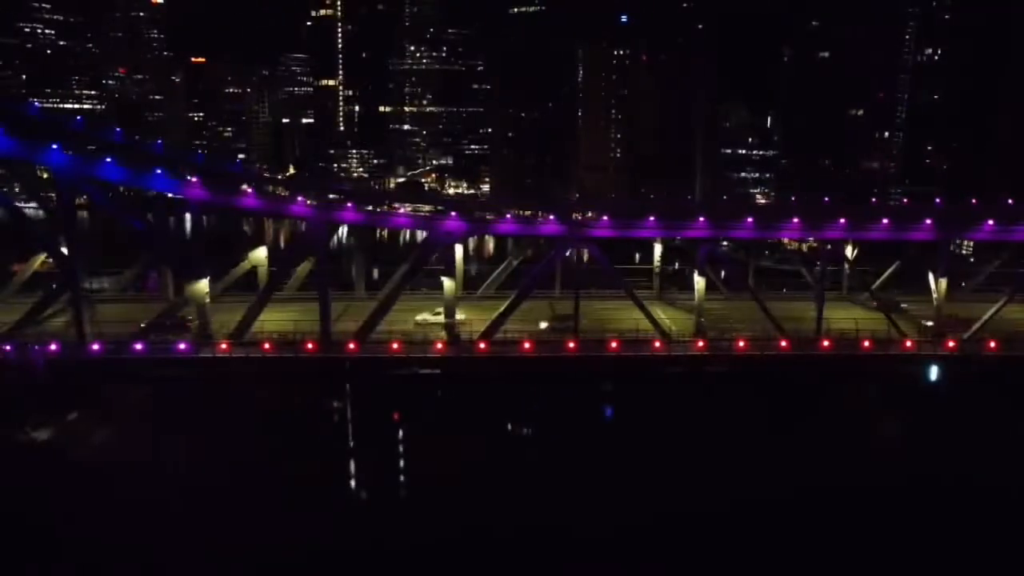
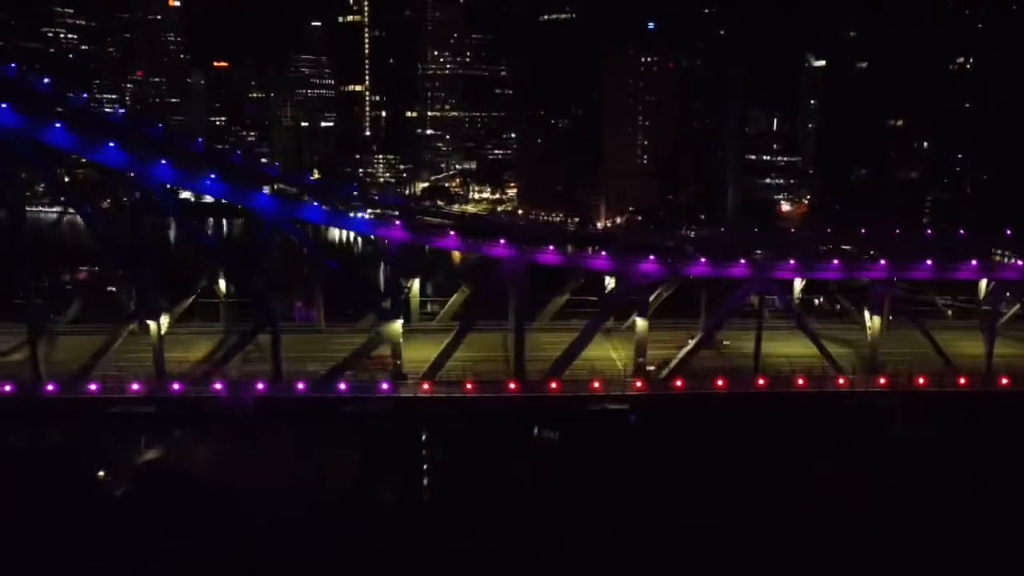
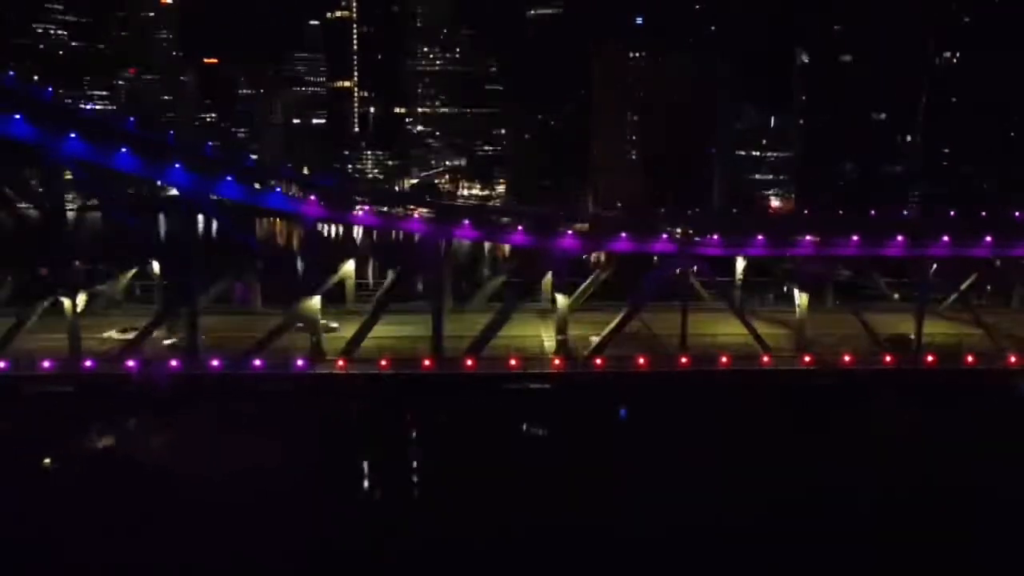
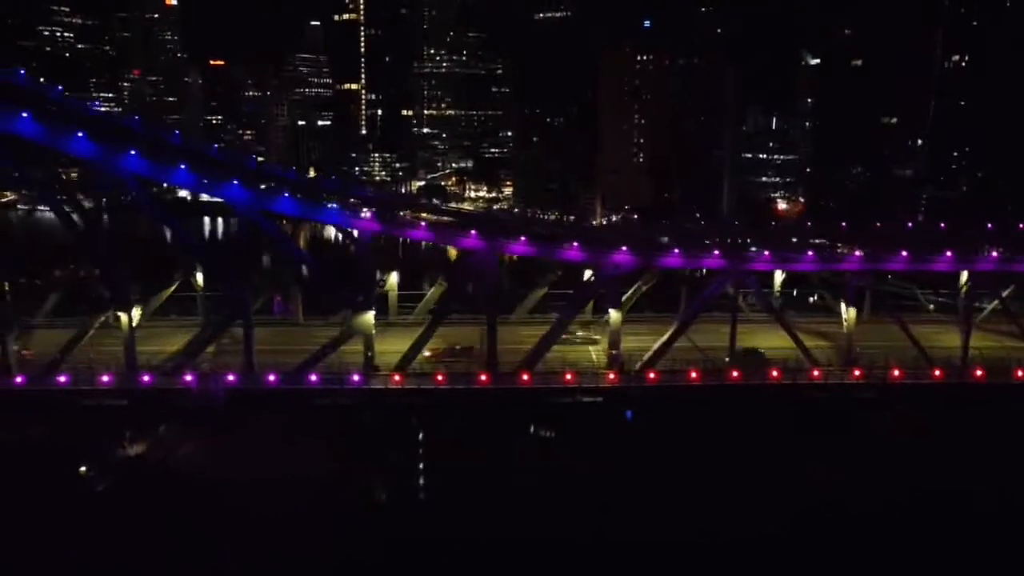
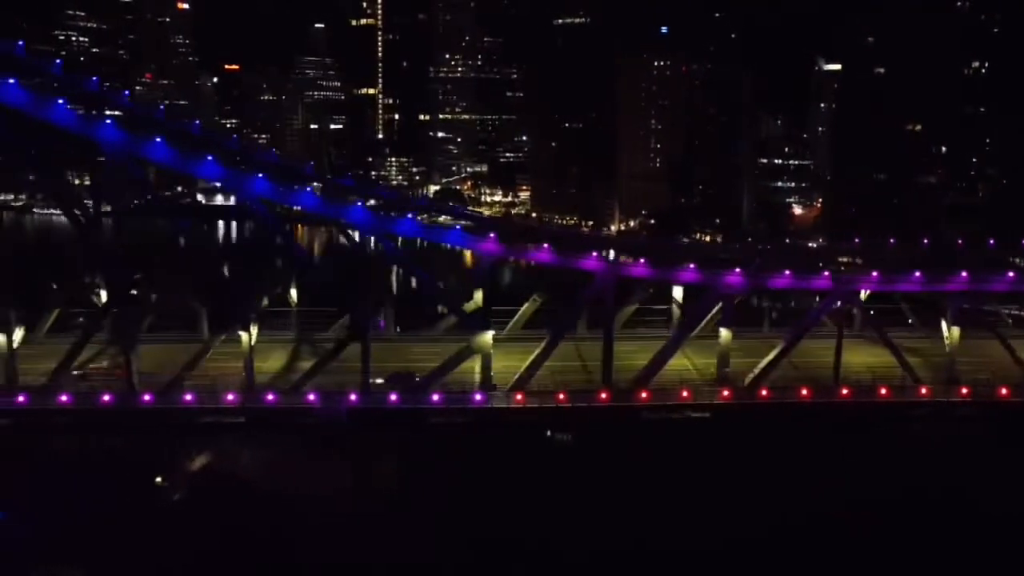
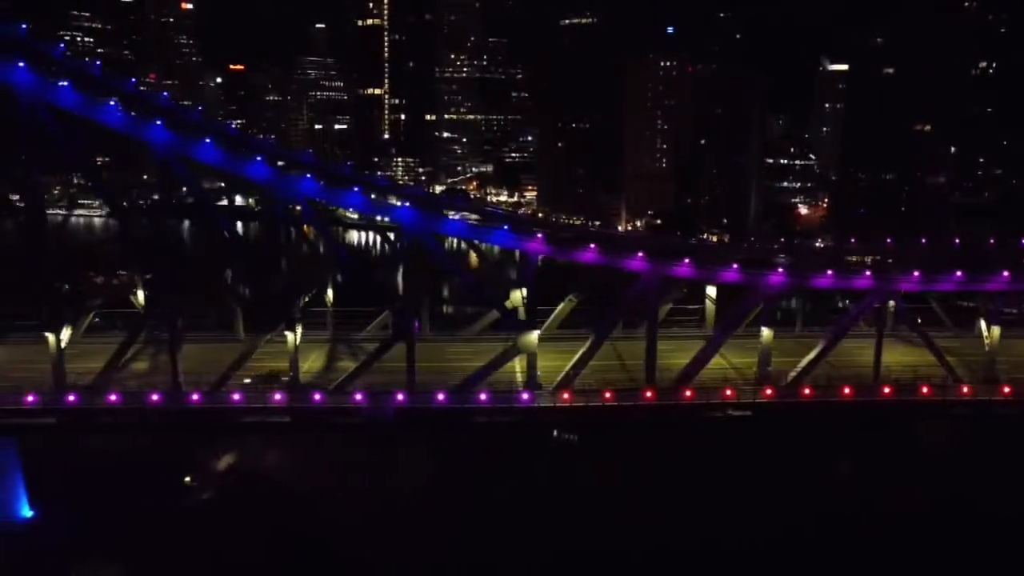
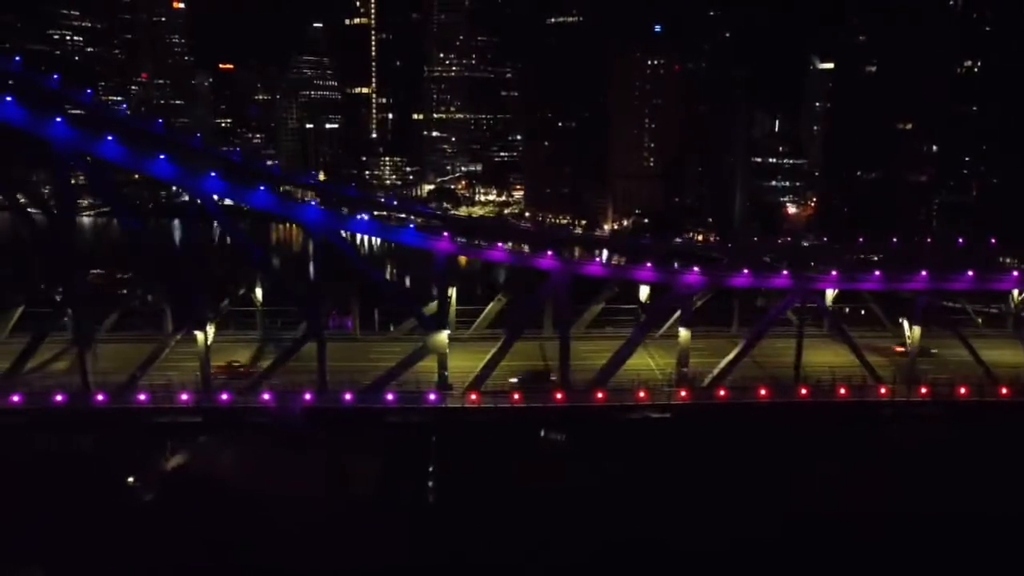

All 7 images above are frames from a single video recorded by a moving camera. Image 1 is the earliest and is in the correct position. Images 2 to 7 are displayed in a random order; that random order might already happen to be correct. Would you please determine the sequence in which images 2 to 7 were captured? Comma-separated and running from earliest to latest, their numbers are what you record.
3, 4, 2, 7, 5, 6
